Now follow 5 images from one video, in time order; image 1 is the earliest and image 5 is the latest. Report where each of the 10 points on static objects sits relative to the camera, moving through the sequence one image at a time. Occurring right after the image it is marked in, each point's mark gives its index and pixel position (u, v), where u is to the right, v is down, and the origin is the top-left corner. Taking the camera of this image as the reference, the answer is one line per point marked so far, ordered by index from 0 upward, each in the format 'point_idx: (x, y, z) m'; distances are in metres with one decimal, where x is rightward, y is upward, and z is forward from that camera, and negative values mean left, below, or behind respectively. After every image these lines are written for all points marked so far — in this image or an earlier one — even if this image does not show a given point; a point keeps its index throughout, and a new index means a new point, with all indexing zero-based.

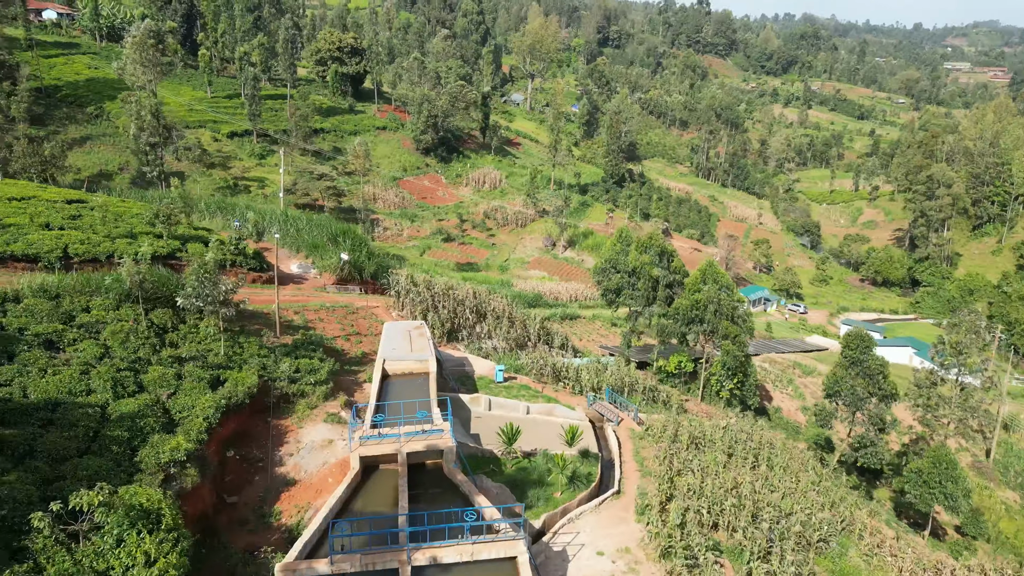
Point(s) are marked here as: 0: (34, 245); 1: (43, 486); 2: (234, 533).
0: (-12.0, +1.2, +18.5) m
1: (-6.4, -2.7, +10.0) m
2: (-4.8, -4.2, +12.6) m
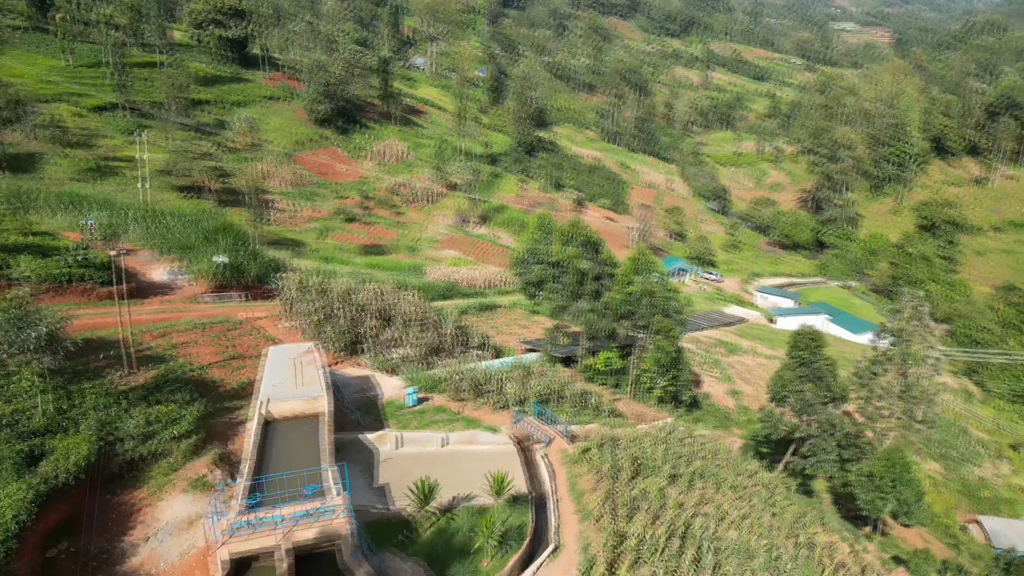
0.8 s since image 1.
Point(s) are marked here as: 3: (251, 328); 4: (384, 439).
0: (-14.0, +0.4, +14.1) m
1: (-7.2, -3.6, +6.5) m
2: (-5.9, -5.0, +9.4) m
3: (-7.0, -1.0, +19.6) m
4: (-2.6, -3.1, +14.8) m
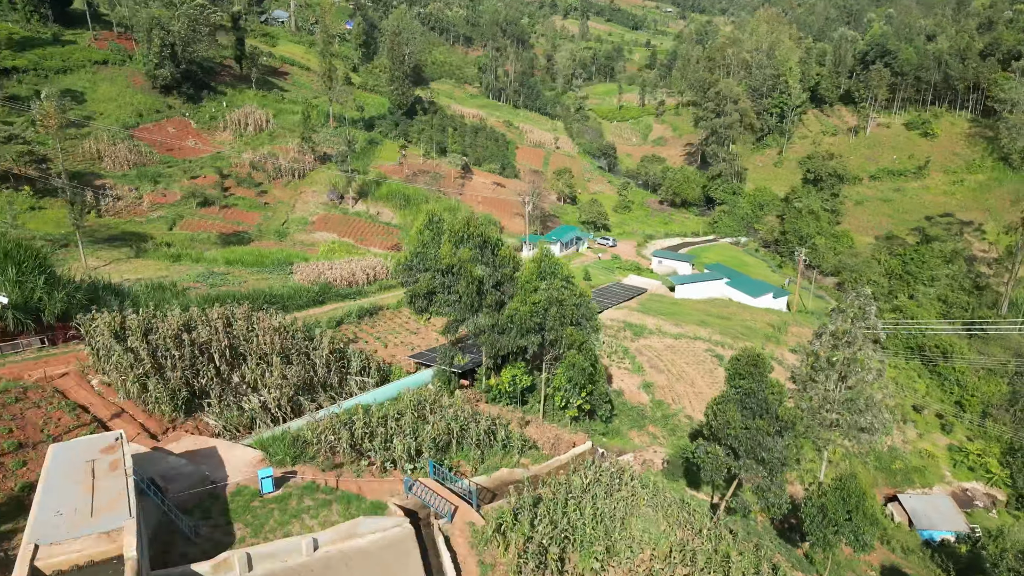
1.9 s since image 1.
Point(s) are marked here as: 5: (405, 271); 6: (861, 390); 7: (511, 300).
0: (-15.5, -1.5, +8.2) m
1: (-7.5, -5.4, +2.0) m
2: (-6.5, -6.5, +5.1) m
3: (-9.4, -2.1, +14.7) m
4: (-4.3, -4.1, +10.8) m
5: (-3.0, +0.5, +20.0) m
6: (+8.3, -2.5, +17.3) m
7: (-0.1, -0.3, +19.2) m
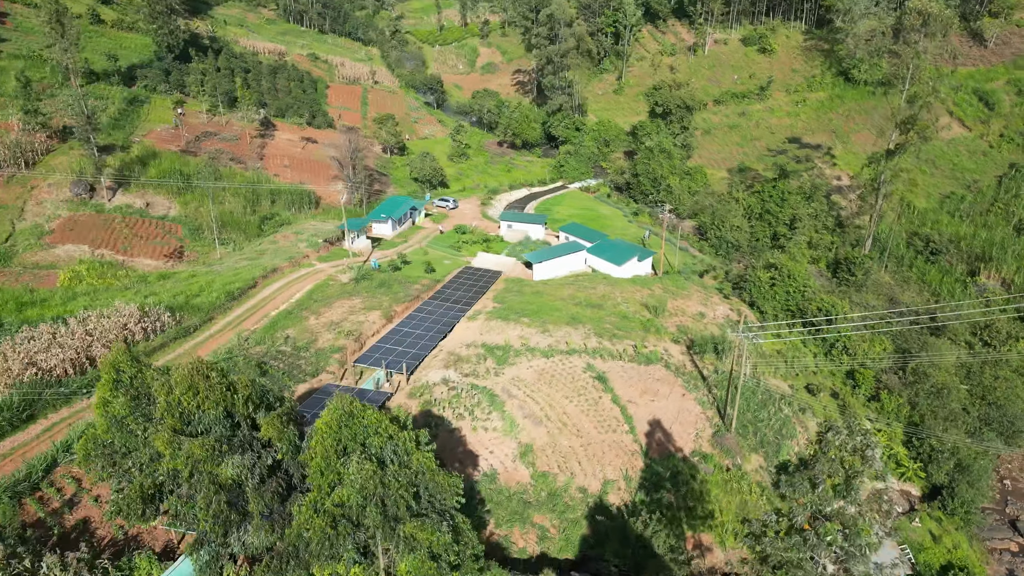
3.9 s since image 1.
0: (-15.7, -7.0, -2.2) m
1: (-6.1, -10.6, -6.1) m
2: (-5.8, -11.2, -2.7) m
3: (-11.2, -6.2, +5.4) m
4: (-5.1, -8.0, +3.0) m
5: (-6.4, -2.4, +11.5) m
6: (+5.5, -4.2, +11.6) m
7: (-3.3, -2.8, +11.5) m
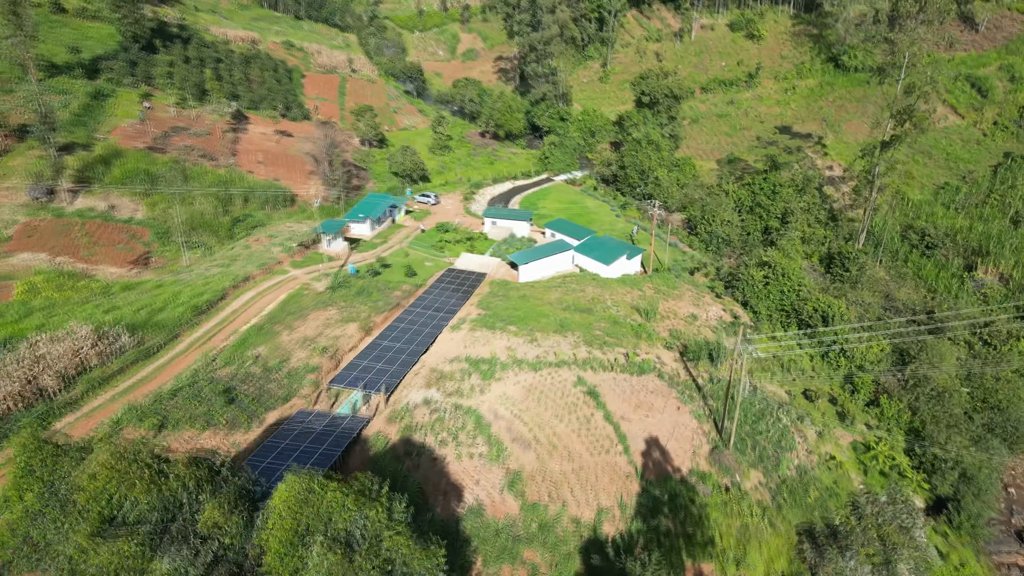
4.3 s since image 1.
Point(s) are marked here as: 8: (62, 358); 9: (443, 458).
0: (-15.5, -8.2, -3.8) m
1: (-5.8, -11.7, -7.4) m
2: (-5.6, -12.3, -4.1) m
3: (-11.2, -7.2, +3.9) m
4: (-5.0, -8.9, +1.6) m
5: (-6.5, -3.1, +10.0) m
6: (+5.4, -4.8, +10.3) m
7: (-3.5, -3.5, +10.0) m
8: (-11.8, -2.0, +19.5) m
9: (-1.7, -4.5, +20.1) m
